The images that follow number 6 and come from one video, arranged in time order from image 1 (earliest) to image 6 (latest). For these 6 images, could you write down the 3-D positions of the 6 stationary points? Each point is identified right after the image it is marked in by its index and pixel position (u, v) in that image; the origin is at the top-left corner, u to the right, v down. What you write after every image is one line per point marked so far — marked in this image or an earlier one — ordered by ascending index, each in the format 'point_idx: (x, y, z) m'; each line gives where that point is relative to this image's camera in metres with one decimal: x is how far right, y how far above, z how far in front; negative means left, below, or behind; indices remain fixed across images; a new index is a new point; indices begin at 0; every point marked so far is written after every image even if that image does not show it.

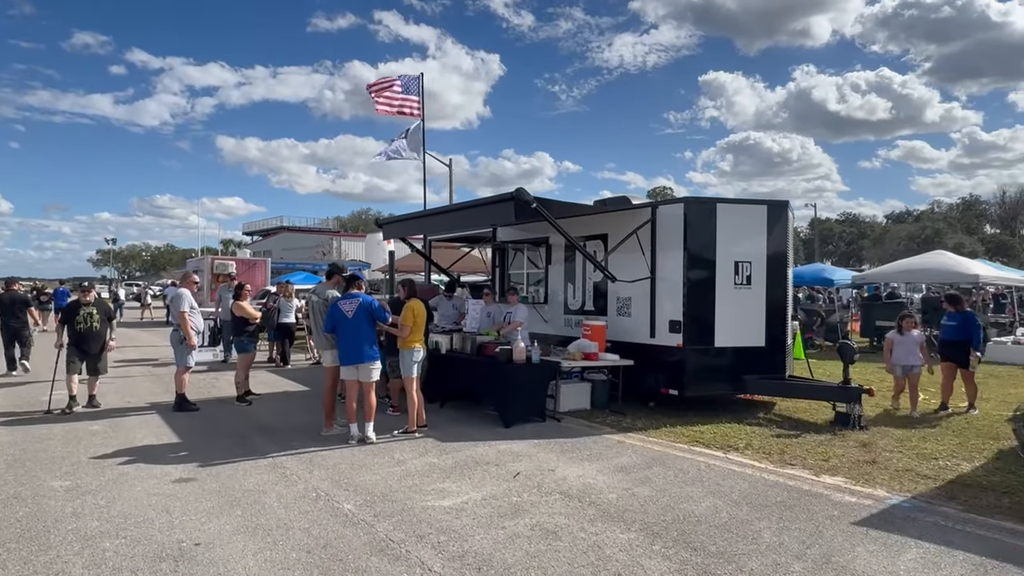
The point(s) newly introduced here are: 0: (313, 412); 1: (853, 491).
0: (-2.5, -1.6, +7.7) m
1: (+2.7, -1.6, +4.9) m
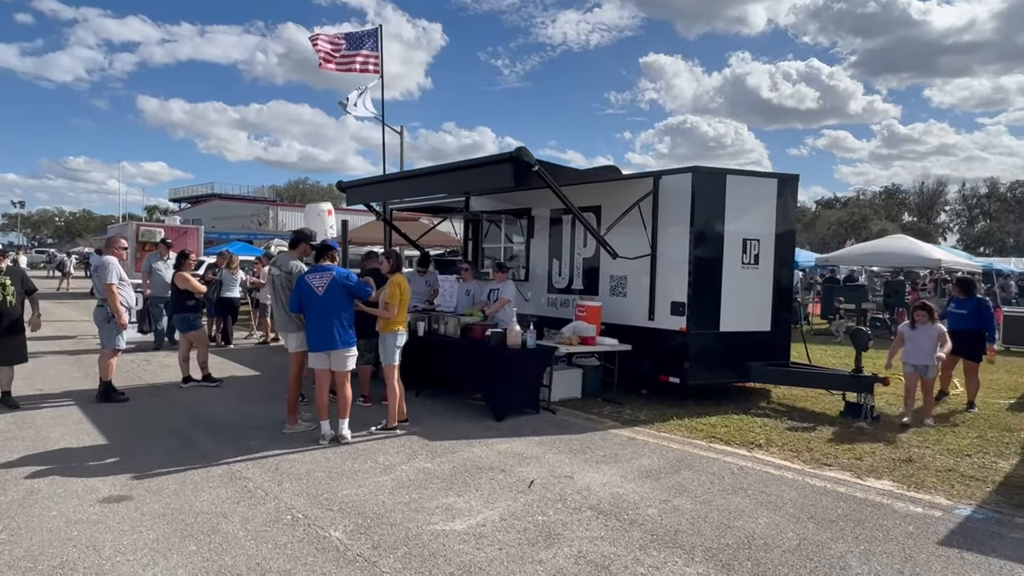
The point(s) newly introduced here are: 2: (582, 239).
0: (-2.6, -1.2, +6.6) m
1: (+2.8, -1.5, +4.4) m
2: (+0.9, +0.7, +8.3) m
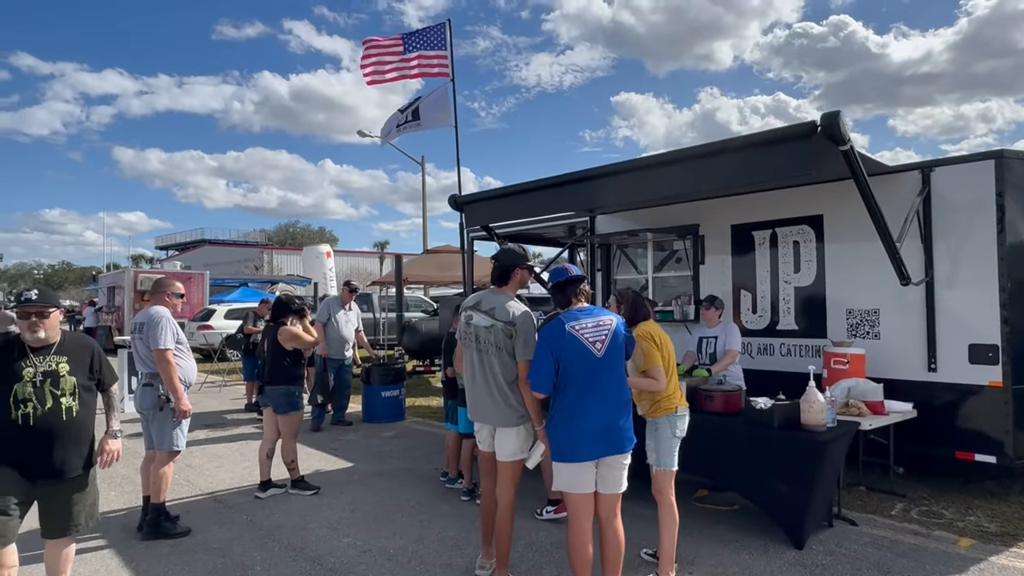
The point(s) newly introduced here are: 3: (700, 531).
0: (-0.6, -1.6, +4.2) m
1: (+4.8, -1.6, +2.1) m
2: (+2.8, +0.3, +6.1) m
3: (+1.3, -1.6, +4.3) m
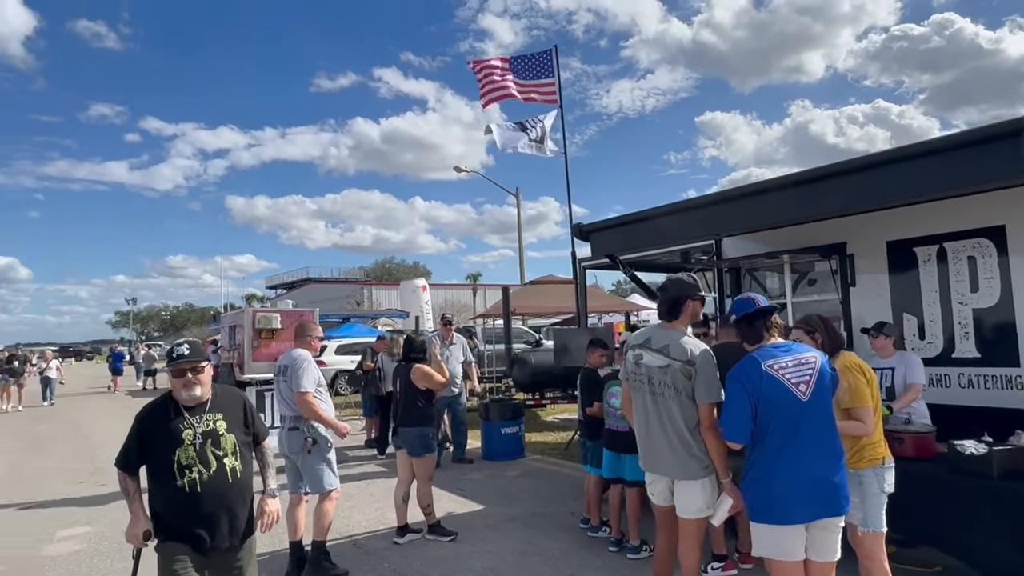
0: (+0.4, -1.9, +3.9) m
1: (+5.5, -1.5, +1.1) m
2: (+3.9, +0.1, +5.4) m
3: (+2.3, -1.8, +3.7) m
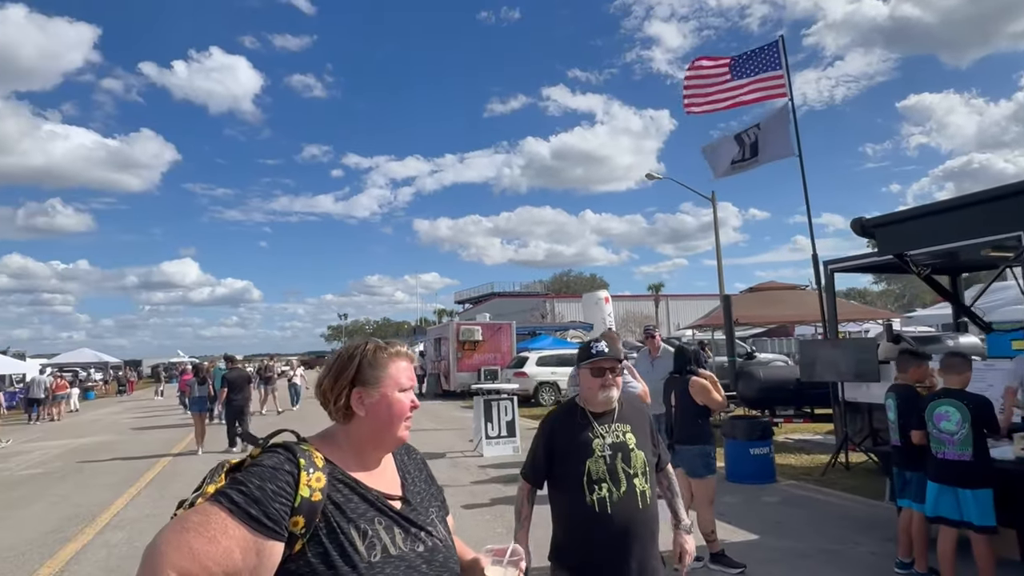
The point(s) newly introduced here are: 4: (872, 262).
0: (+2.2, -1.9, +3.2) m
1: (+6.3, -1.3, -0.9) m
2: (+6.0, +0.1, +3.7) m
3: (+3.9, -1.7, +2.5) m
4: (+4.5, +0.3, +7.0) m
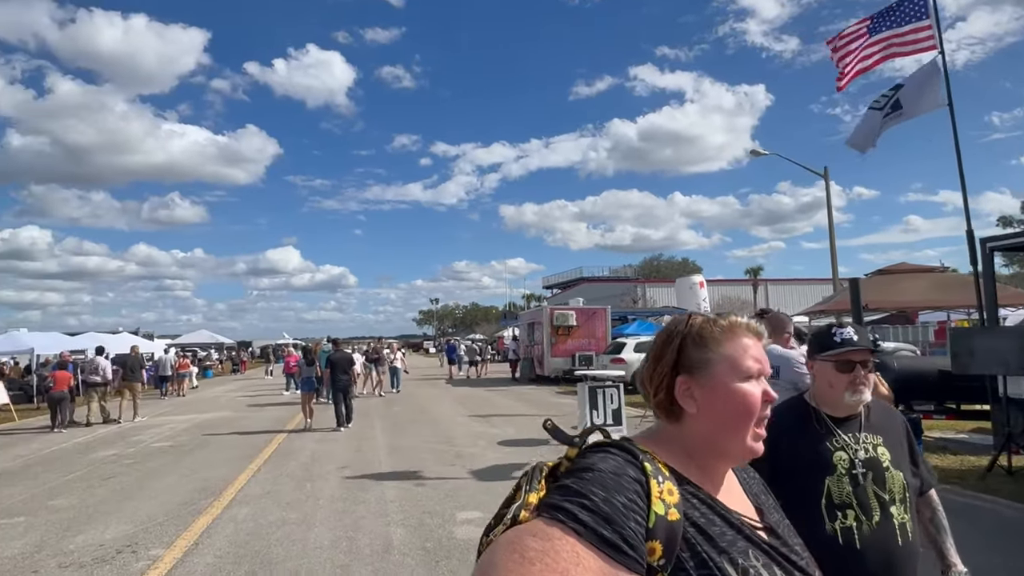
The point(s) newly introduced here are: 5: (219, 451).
0: (+2.9, -1.8, +2.6) m
1: (+6.4, -1.3, -2.0) m
2: (+6.7, +0.3, +2.5) m
3: (+4.5, -1.7, +1.6) m
4: (+5.7, +0.5, +6.0) m
5: (-4.7, -2.6, +10.0) m
